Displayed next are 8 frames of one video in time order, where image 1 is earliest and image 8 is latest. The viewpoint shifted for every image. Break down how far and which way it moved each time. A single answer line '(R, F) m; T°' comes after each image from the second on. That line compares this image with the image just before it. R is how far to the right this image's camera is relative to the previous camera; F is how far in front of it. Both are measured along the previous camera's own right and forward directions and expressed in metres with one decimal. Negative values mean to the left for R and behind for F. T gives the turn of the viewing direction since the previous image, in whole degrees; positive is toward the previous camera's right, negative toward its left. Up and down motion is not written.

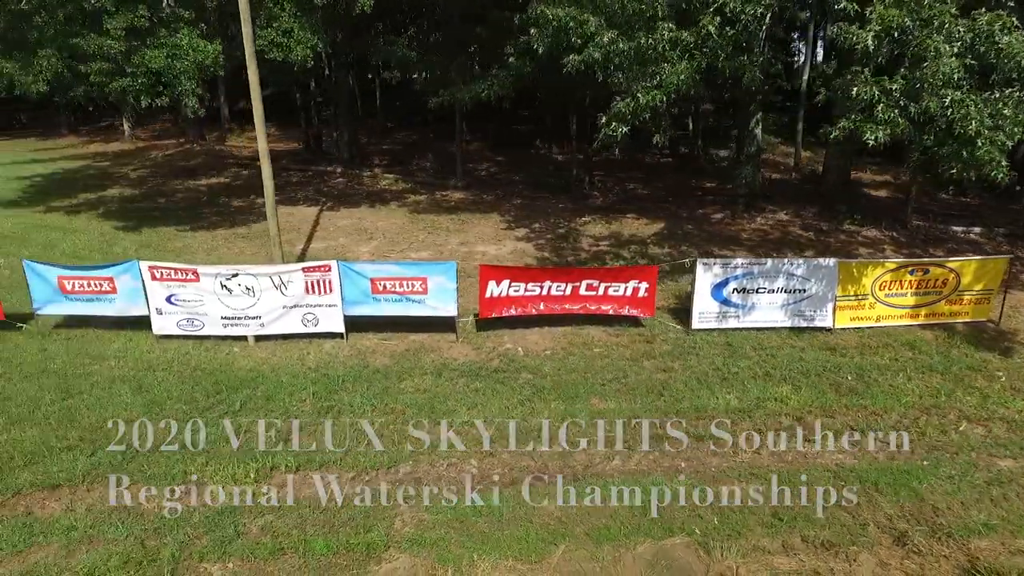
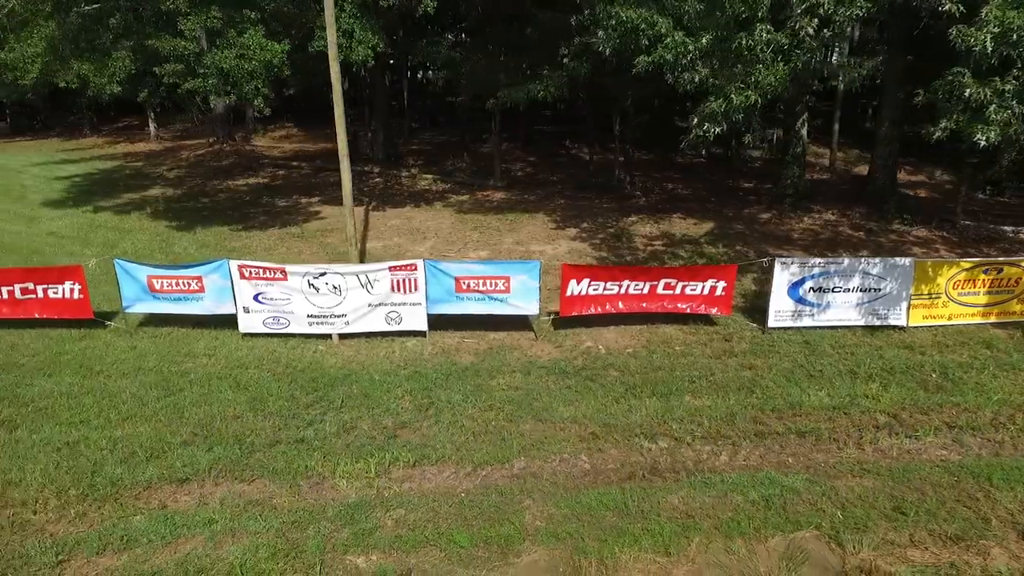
(-1.4, -0.1) m; 0°
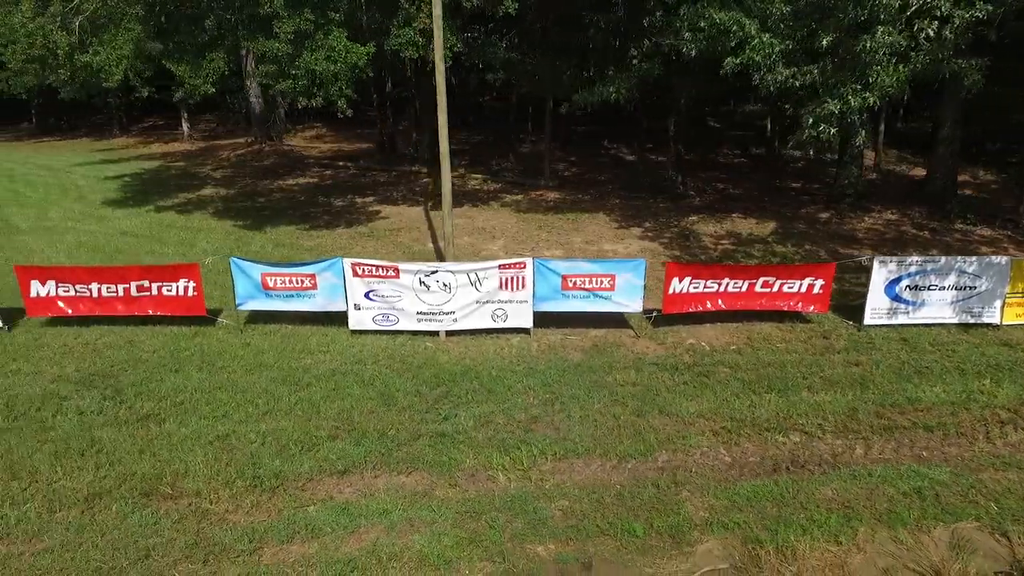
(-1.8, -0.2) m; 0°
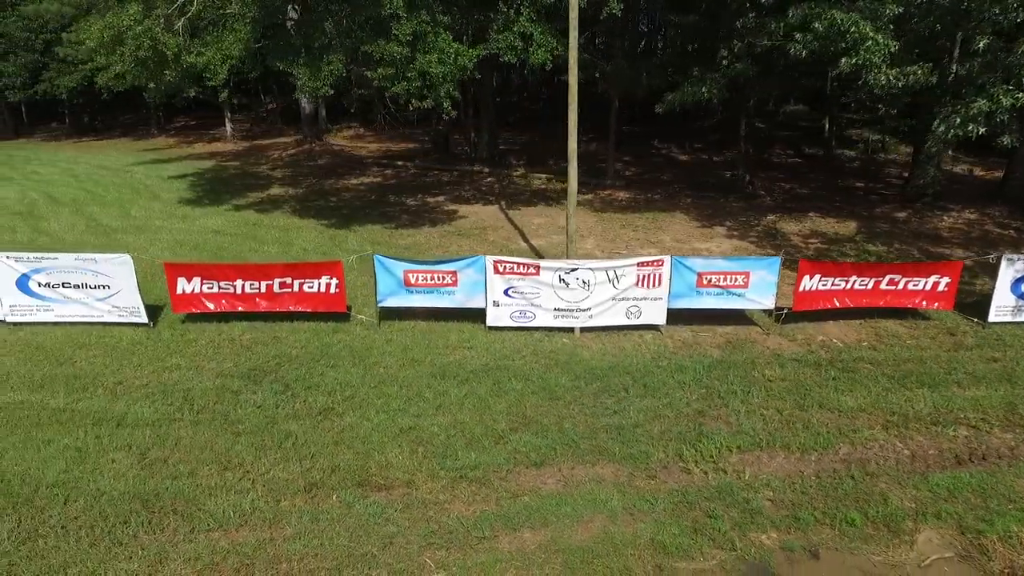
(-2.4, -0.2) m; 0°
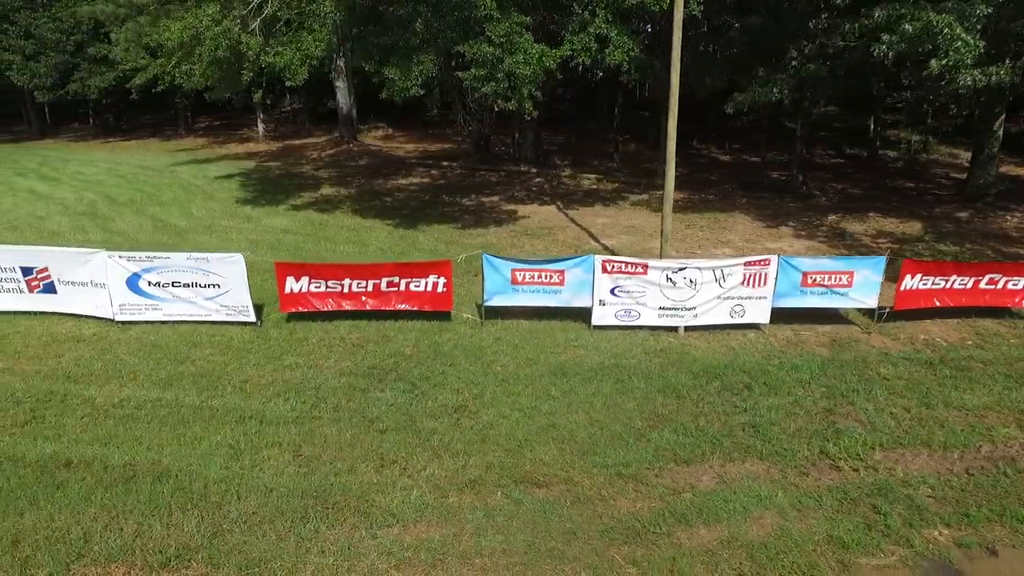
(-1.9, -0.1) m; 0°
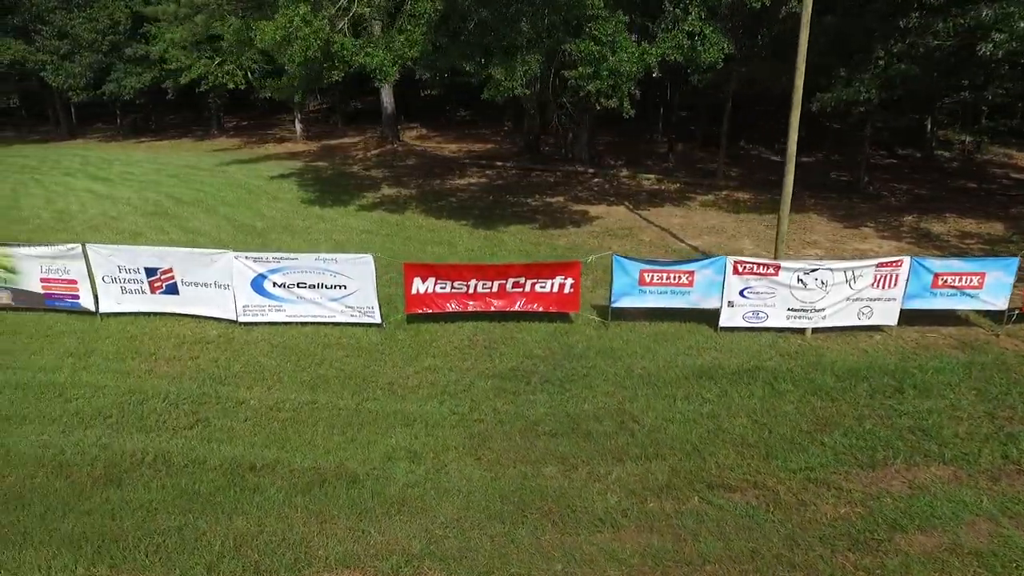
(-2.2, +0.1) m; 0°
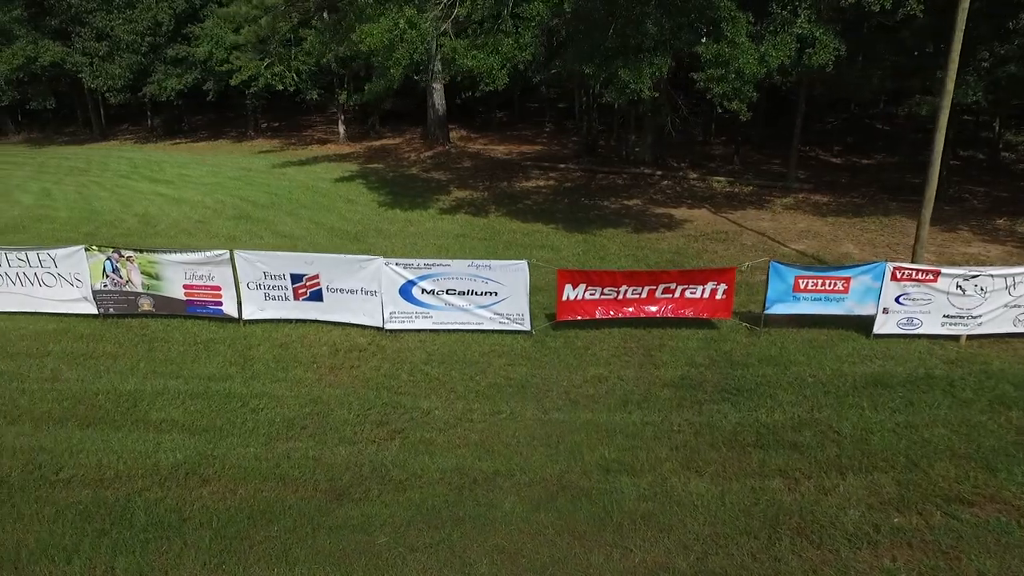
(-2.6, +0.2) m; 0°
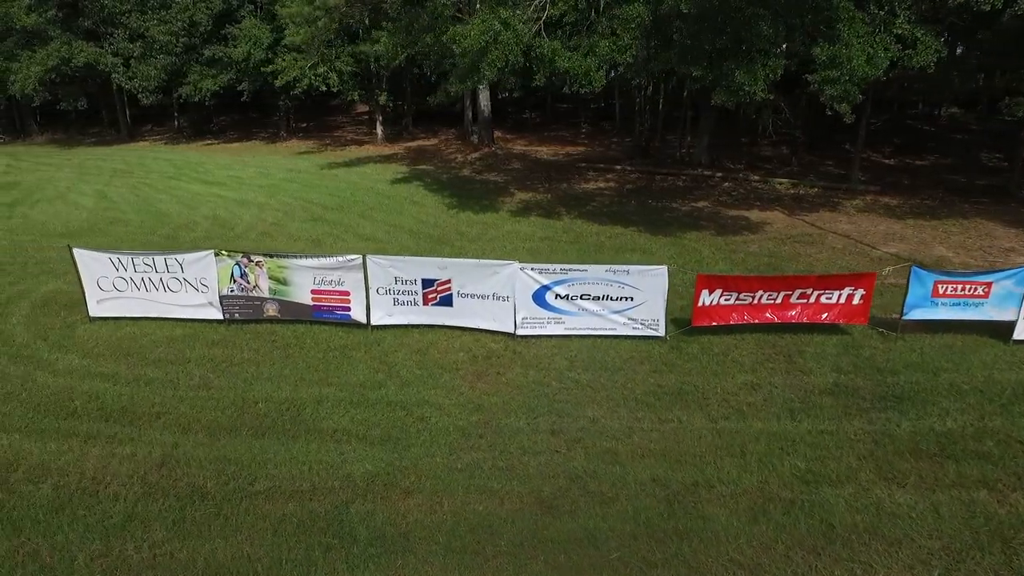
(-2.3, +0.2) m; 0°
